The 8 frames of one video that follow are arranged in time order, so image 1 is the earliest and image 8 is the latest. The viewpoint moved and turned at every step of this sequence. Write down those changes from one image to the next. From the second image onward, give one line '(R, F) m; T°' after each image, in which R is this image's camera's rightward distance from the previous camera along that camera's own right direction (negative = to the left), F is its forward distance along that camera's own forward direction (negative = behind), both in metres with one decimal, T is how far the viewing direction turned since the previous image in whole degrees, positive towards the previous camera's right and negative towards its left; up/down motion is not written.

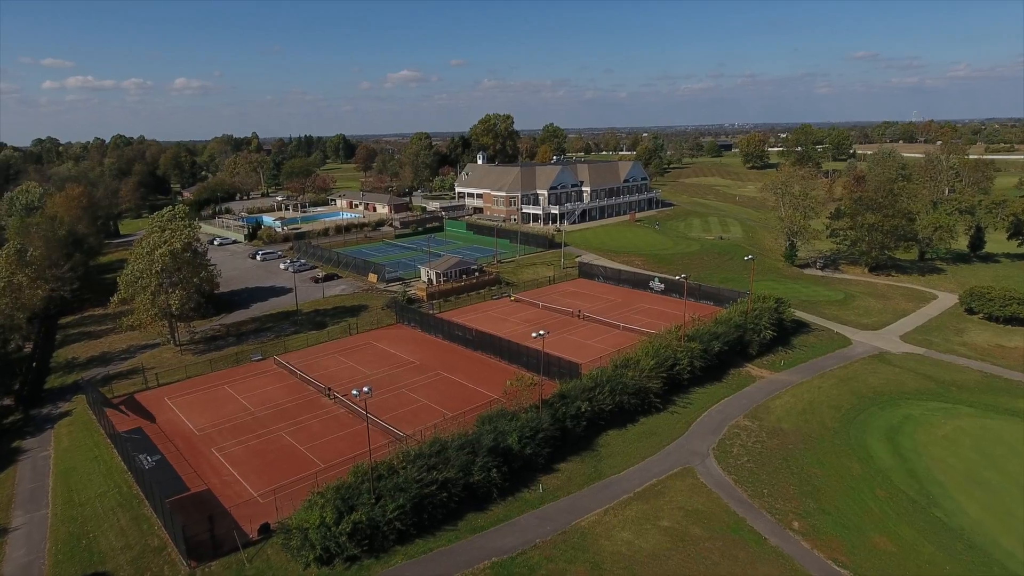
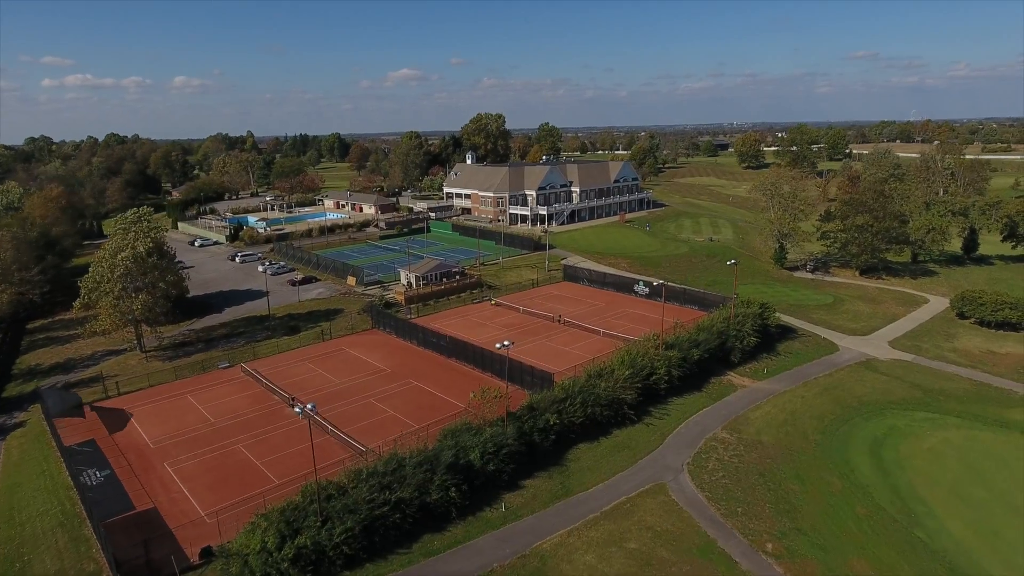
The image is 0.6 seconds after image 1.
(+1.5, +1.3) m; 0°
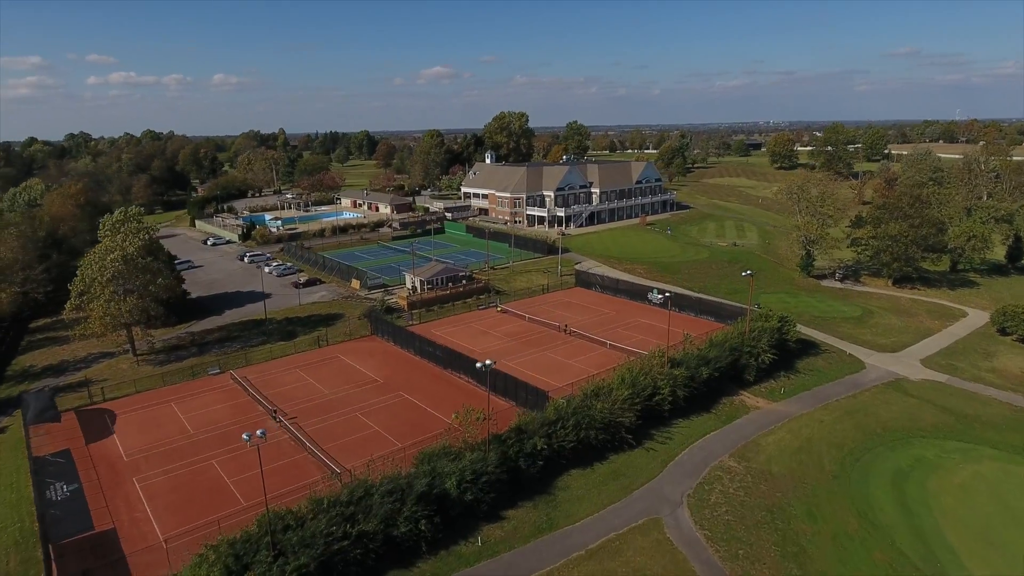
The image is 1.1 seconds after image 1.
(+1.8, +2.1) m; -3°
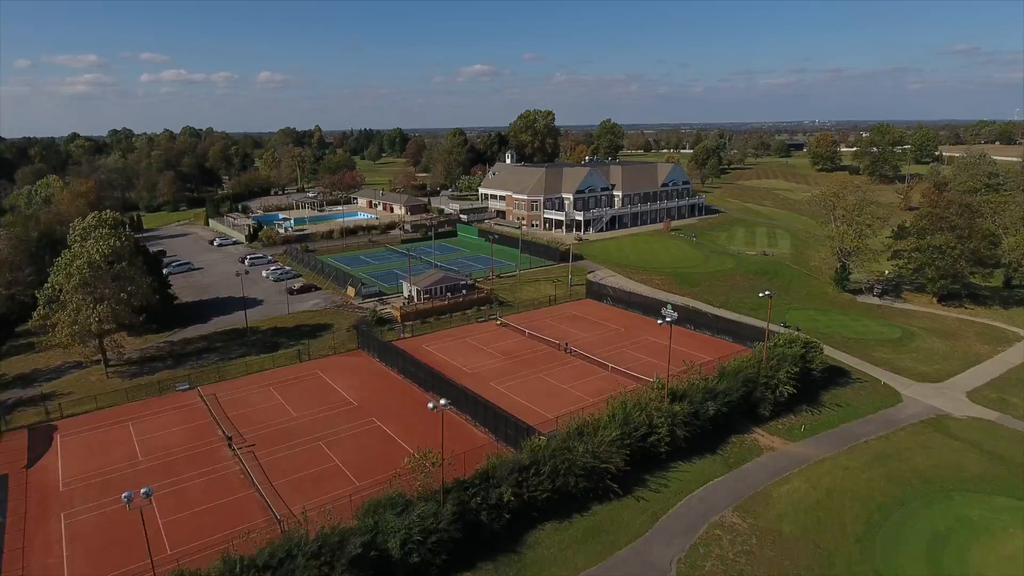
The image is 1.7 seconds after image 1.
(+2.5, +3.6) m; -3°
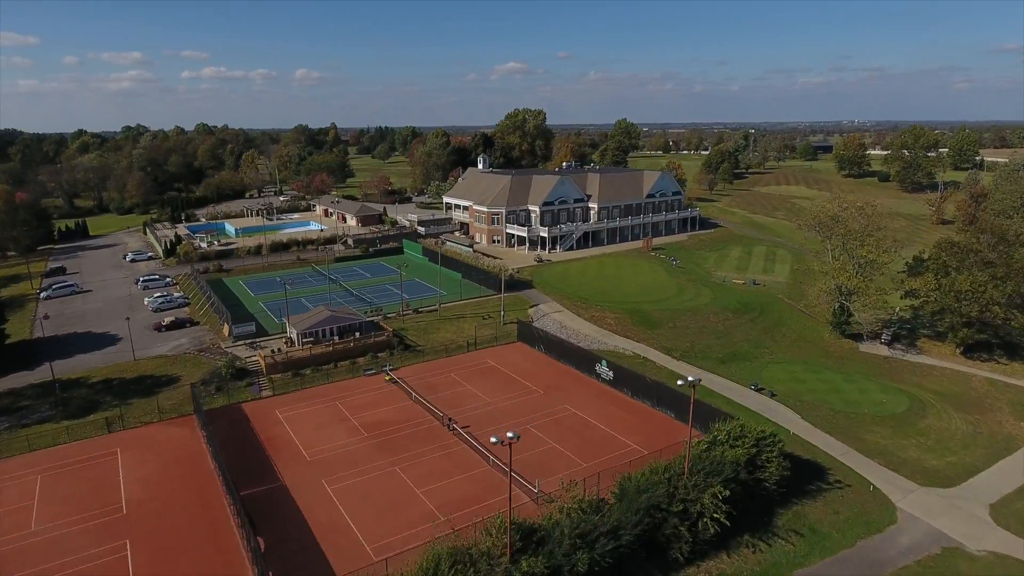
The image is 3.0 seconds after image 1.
(+7.9, +10.0) m; -3°
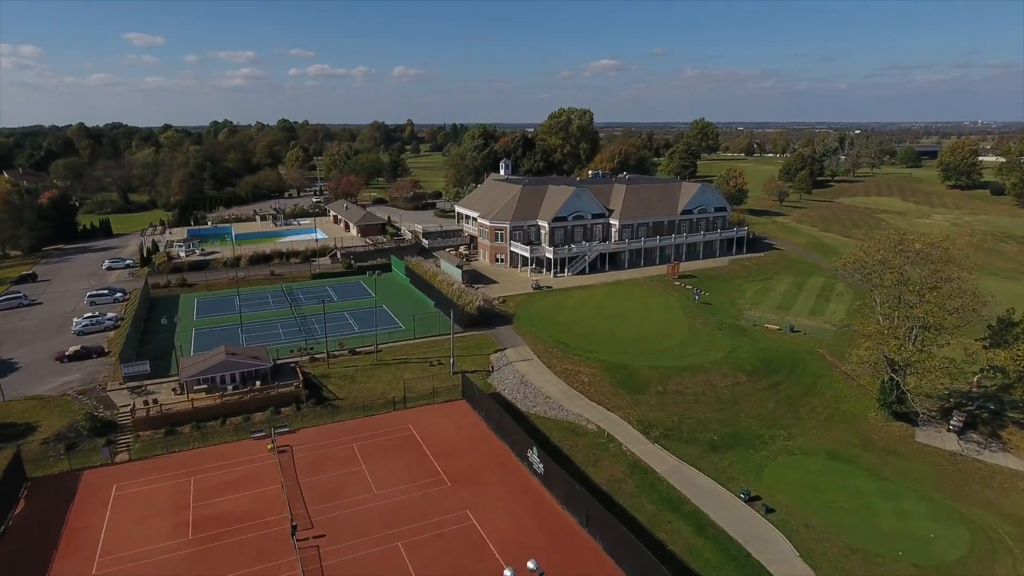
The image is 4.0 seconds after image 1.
(+7.5, +9.0) m; -8°
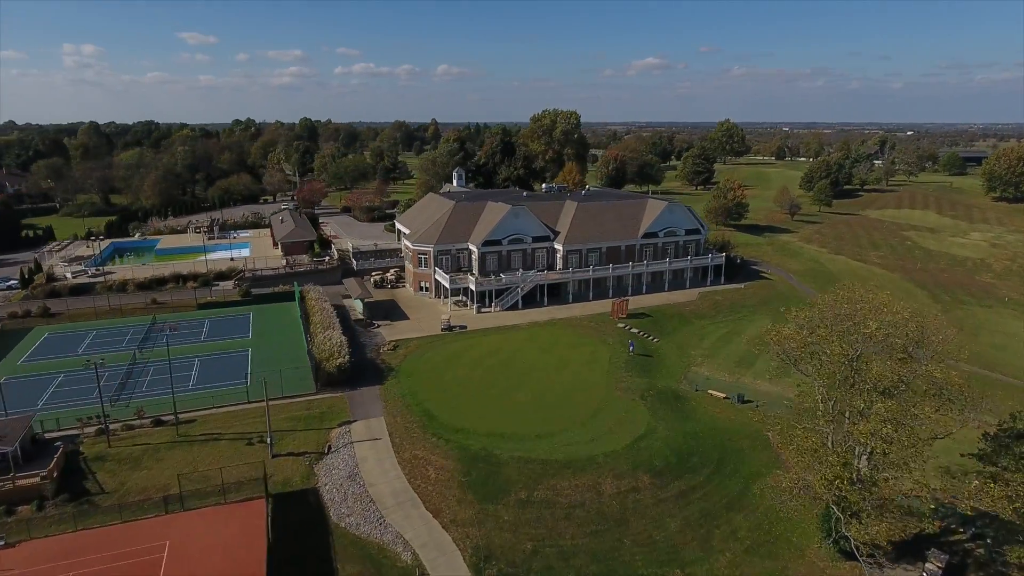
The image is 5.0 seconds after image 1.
(+9.1, +9.1) m; -4°
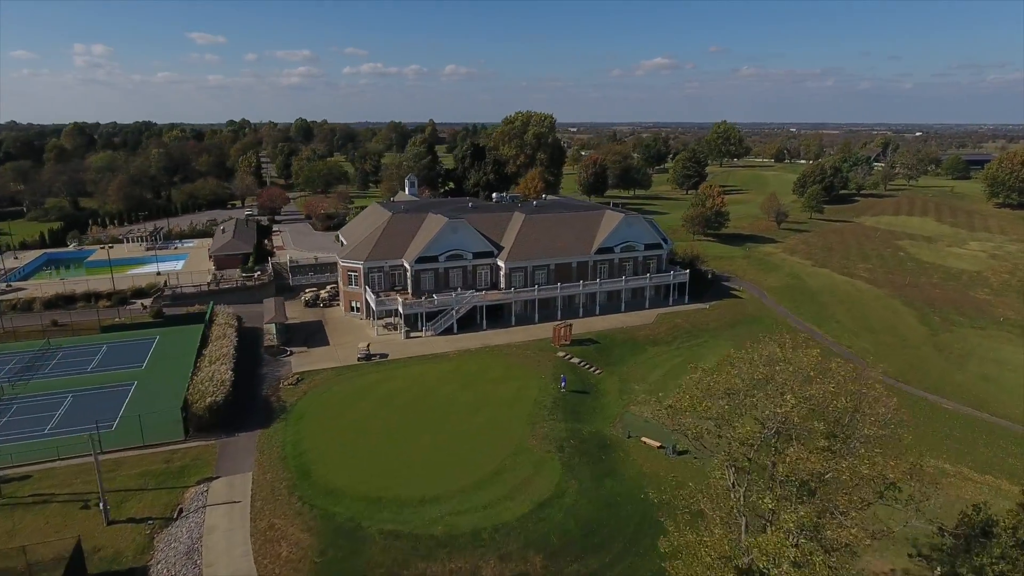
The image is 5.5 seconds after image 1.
(+5.0, +4.6) m; -1°
